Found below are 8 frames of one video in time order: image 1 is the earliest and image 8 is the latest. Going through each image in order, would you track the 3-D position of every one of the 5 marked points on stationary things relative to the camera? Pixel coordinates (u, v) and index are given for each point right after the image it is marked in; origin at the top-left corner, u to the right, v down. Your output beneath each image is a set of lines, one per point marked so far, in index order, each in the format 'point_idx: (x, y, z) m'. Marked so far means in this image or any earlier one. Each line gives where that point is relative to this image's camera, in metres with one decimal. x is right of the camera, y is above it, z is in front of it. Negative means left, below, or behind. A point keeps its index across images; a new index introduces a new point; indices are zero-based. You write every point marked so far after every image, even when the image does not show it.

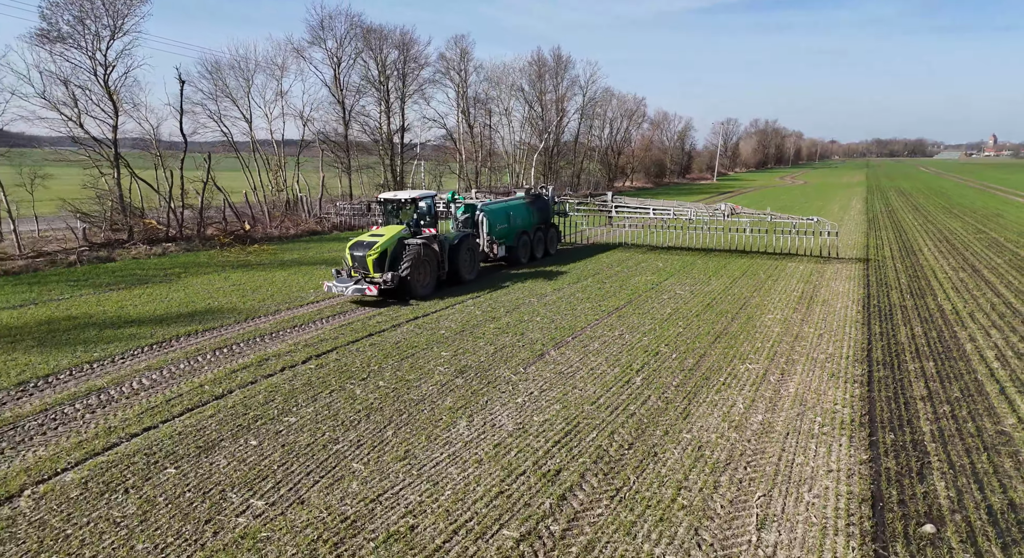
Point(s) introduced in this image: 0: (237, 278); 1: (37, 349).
0: (-6.7, +0.1, +15.2) m
1: (-6.9, -1.0, +9.1) m
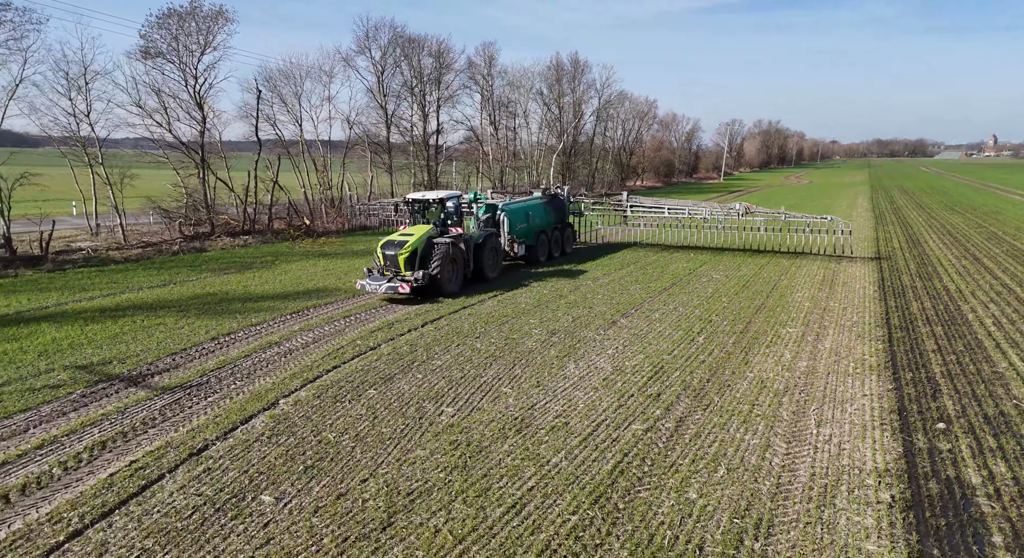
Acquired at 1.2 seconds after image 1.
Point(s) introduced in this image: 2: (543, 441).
0: (-5.2, +0.5, +17.2) m
1: (-5.5, -0.6, +11.1) m
2: (+0.4, -1.7, +6.6) m
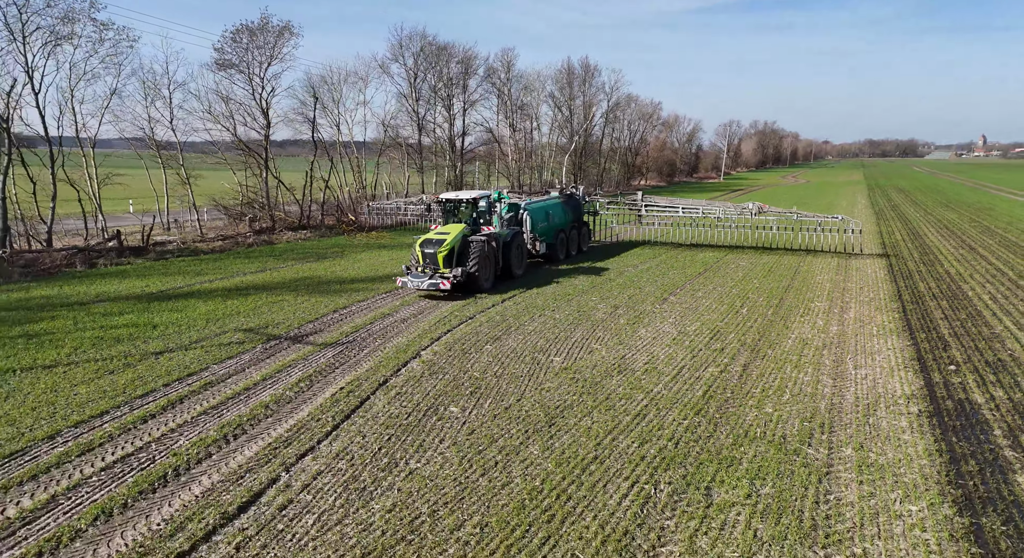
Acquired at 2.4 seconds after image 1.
0: (-3.8, +0.8, +19.0) m
1: (-4.1, -0.3, +12.9) m
2: (+1.8, -1.3, +8.4) m
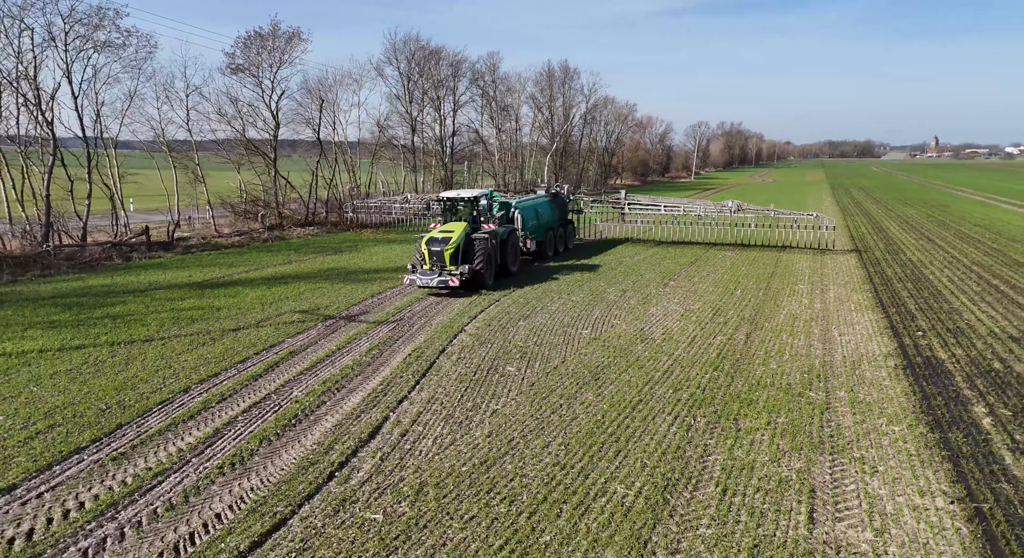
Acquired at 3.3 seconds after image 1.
0: (-3.7, +1.1, +20.1) m
1: (-3.7, -0.1, +14.0) m
2: (+2.4, -1.0, +9.8) m
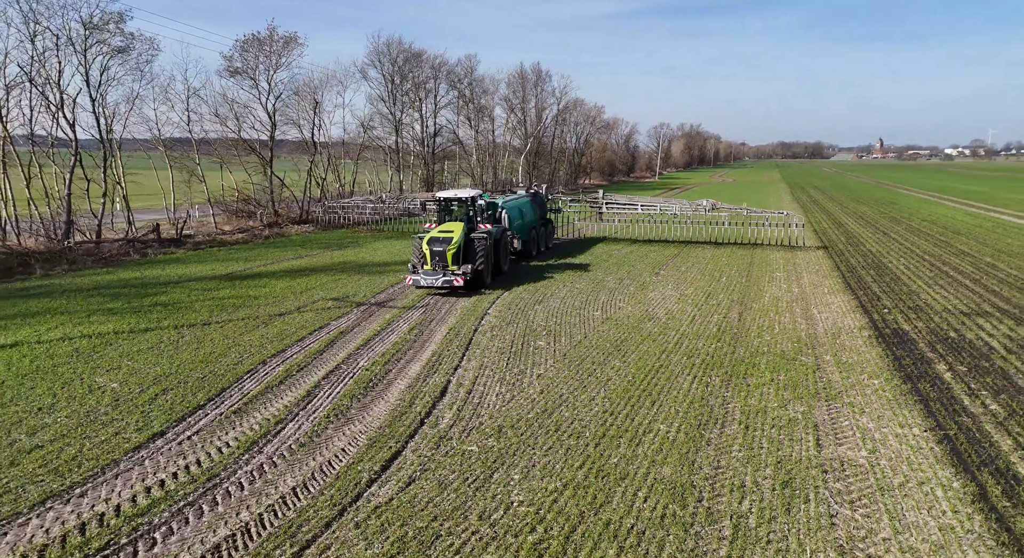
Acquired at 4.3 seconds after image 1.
0: (-3.9, +1.2, +20.9) m
1: (-3.5, +0.1, +14.9) m
2: (+2.7, -0.7, +10.9) m
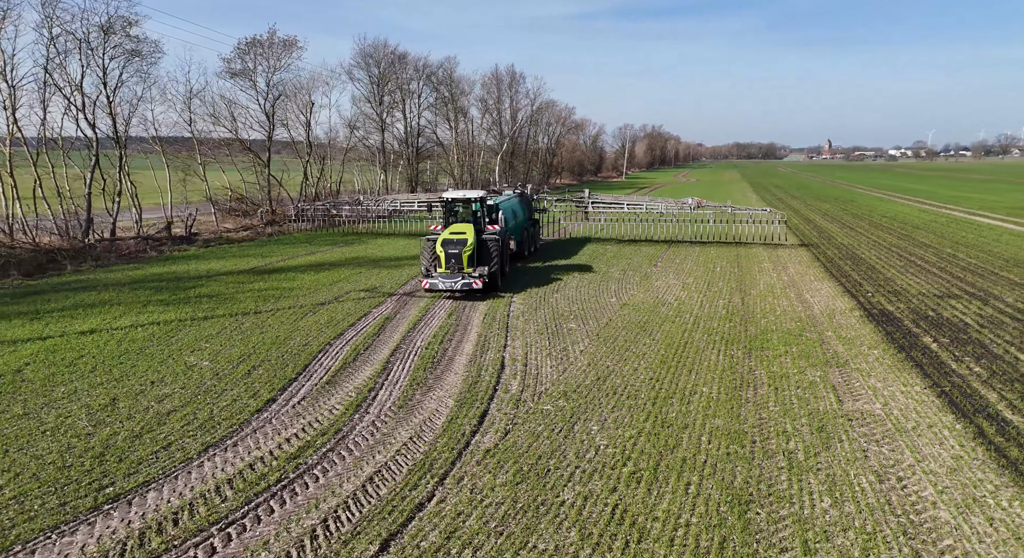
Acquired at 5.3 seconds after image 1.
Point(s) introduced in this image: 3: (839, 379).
0: (-3.9, +1.4, +21.5) m
1: (-3.3, +0.3, +15.5) m
2: (+3.2, -0.5, +11.9) m
3: (+4.1, -1.2, +7.8) m
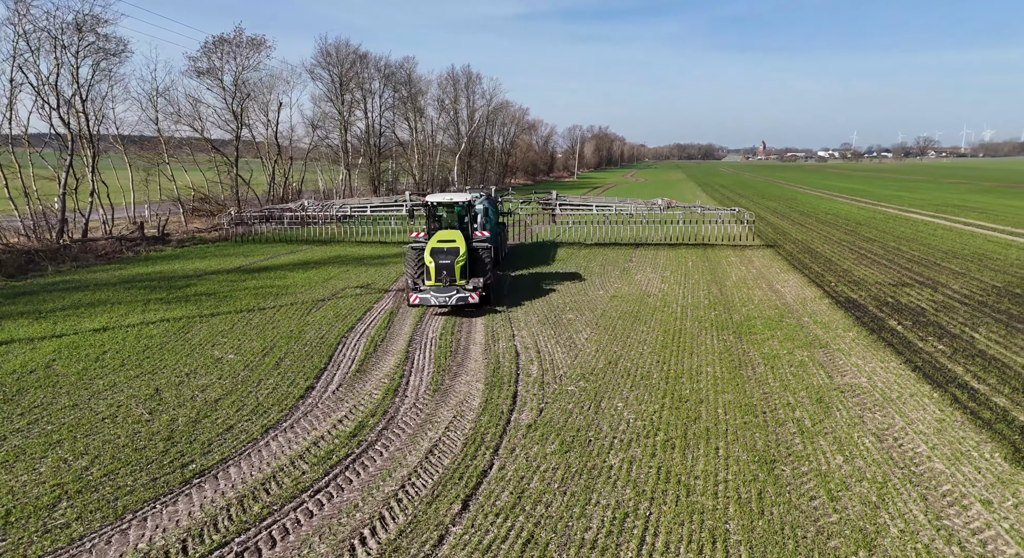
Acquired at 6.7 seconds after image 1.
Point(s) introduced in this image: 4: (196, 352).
0: (-4.8, +1.4, +21.6) m
1: (-3.7, +0.3, +15.7) m
2: (+3.0, -0.3, +12.5) m
3: (+4.3, -1.1, +8.5) m
4: (-3.8, -0.9, +7.5) m
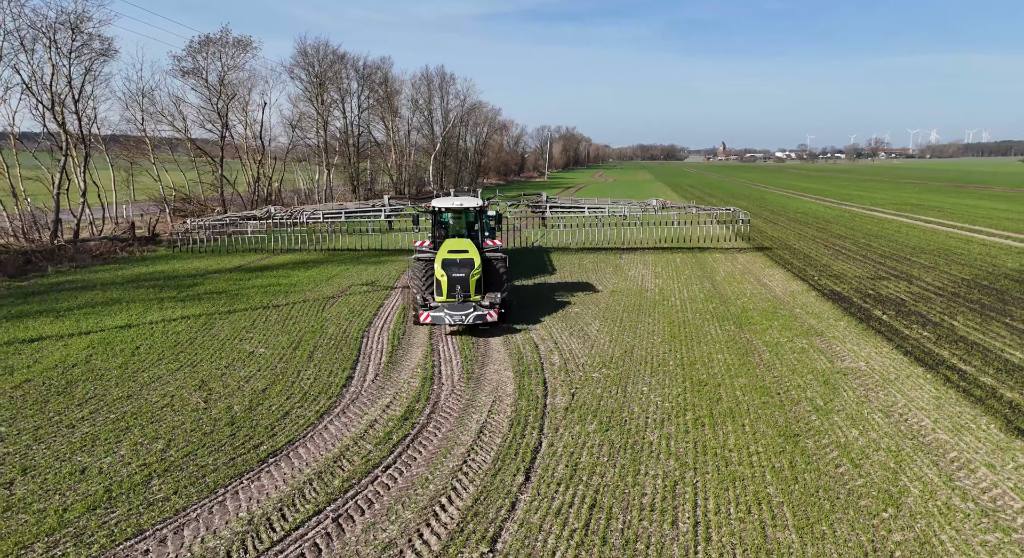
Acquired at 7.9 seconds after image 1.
0: (-5.1, +1.4, +21.7) m
1: (-3.8, +0.4, +15.8) m
2: (+3.1, -0.2, +13.0) m
3: (+4.5, -1.0, +9.0) m
4: (-3.5, -0.8, +7.7) m
